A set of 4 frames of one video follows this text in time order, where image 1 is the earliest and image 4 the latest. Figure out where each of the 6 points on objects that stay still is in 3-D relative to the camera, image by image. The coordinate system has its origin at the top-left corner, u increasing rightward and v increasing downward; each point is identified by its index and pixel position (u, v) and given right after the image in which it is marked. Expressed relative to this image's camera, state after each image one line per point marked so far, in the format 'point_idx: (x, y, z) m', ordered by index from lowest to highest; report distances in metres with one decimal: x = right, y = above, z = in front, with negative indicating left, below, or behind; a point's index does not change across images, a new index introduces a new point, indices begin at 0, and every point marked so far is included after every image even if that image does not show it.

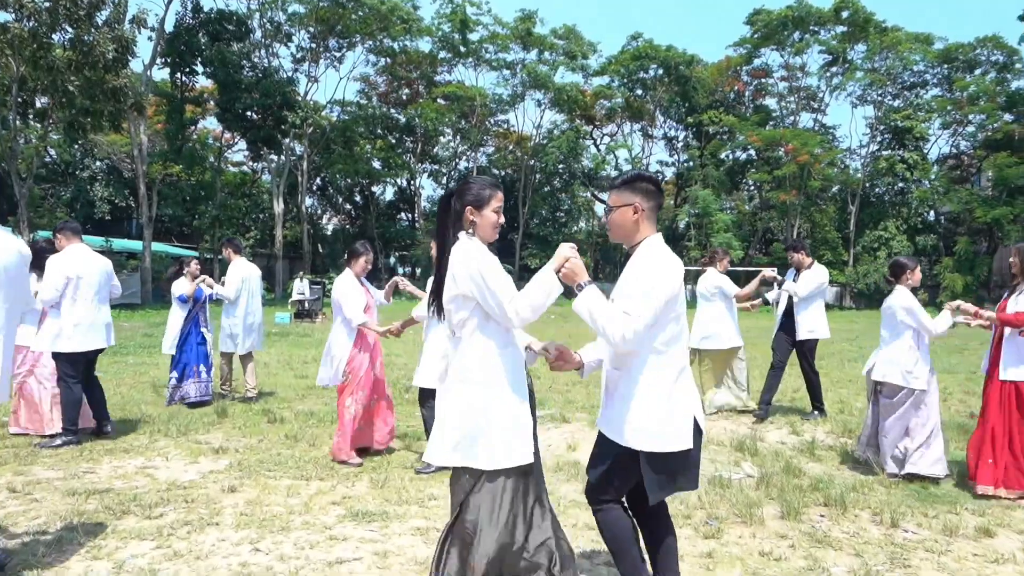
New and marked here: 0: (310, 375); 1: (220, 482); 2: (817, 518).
0: (-2.7, -1.2, +10.1) m
1: (-1.9, -1.2, +4.7) m
2: (+1.6, -1.2, +4.0) m
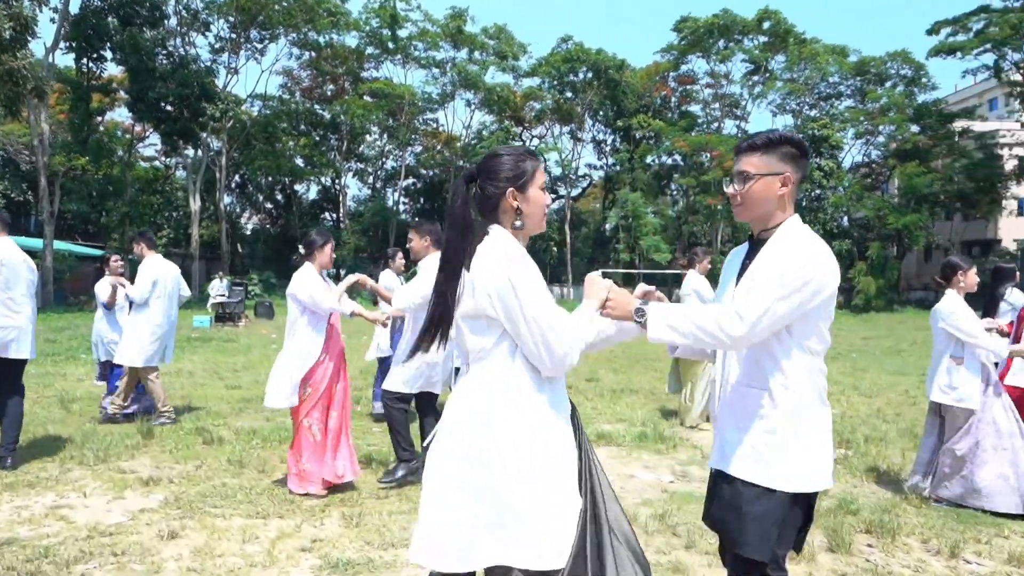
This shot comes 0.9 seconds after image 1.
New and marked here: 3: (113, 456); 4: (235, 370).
0: (-3.3, -1.2, +9.1) m
1: (-1.9, -1.2, +3.8) m
2: (+1.7, -1.2, +3.5) m
3: (-2.8, -1.2, +5.2) m
4: (-4.0, -1.2, +10.8) m
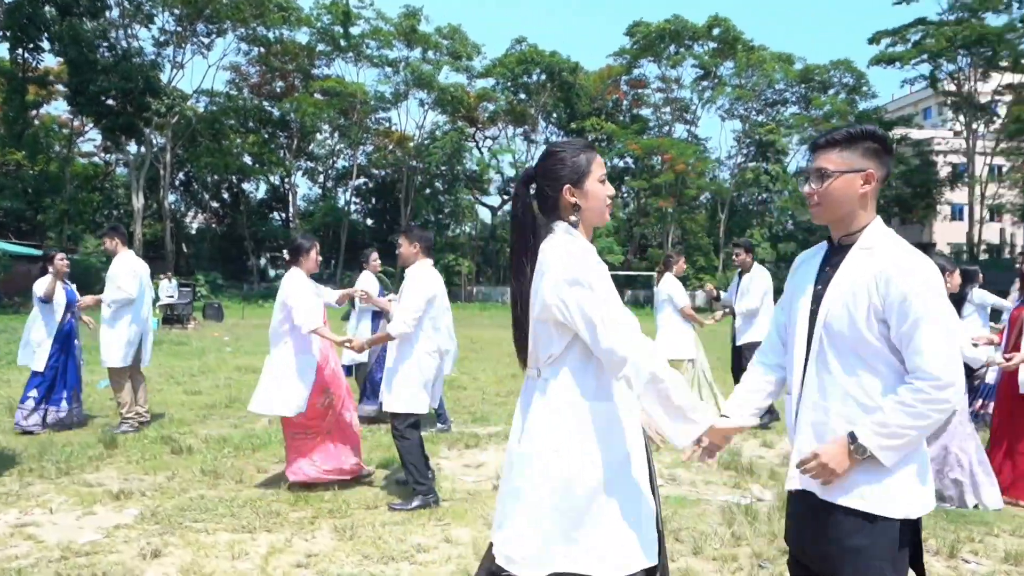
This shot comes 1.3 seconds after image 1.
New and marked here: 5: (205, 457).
0: (-3.7, -1.2, +8.7) m
1: (-1.8, -1.2, +3.6) m
2: (+1.7, -1.3, +3.5) m
3: (-2.9, -1.2, +4.9) m
4: (-4.5, -1.2, +10.4) m
5: (-2.2, -1.2, +5.4) m
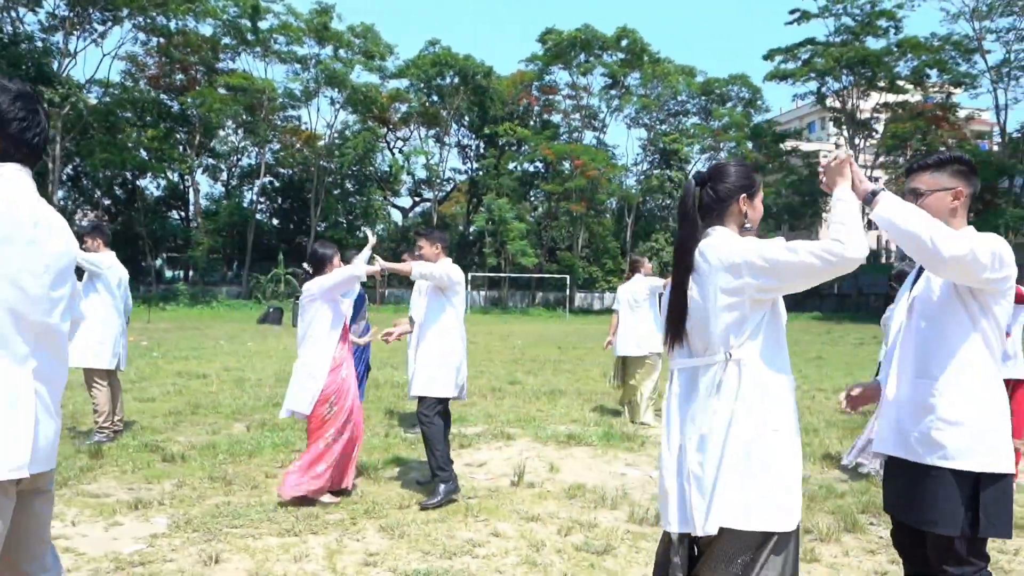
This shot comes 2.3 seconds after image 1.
0: (-4.1, -1.2, +8.4) m
1: (-1.6, -1.3, +3.5) m
2: (+1.9, -1.3, +3.9) m
3: (-2.8, -1.2, +4.7) m
4: (-5.1, -1.2, +10.0) m
5: (-2.2, -1.2, +5.3) m
